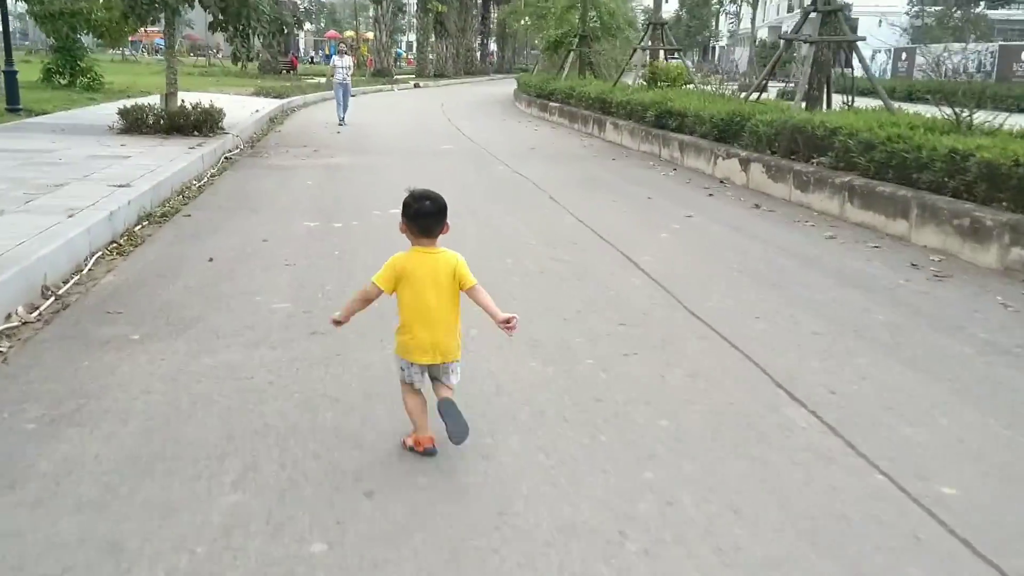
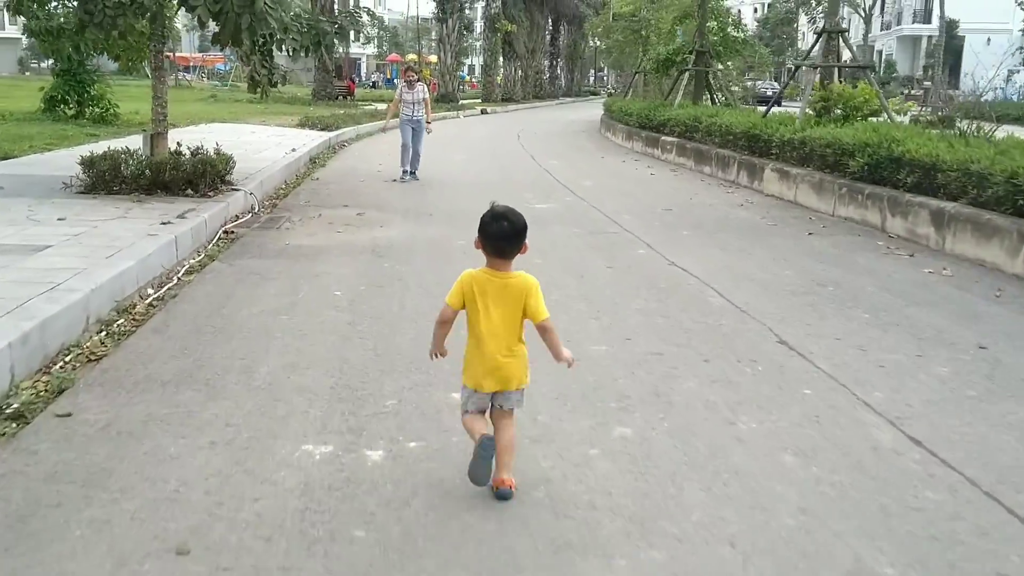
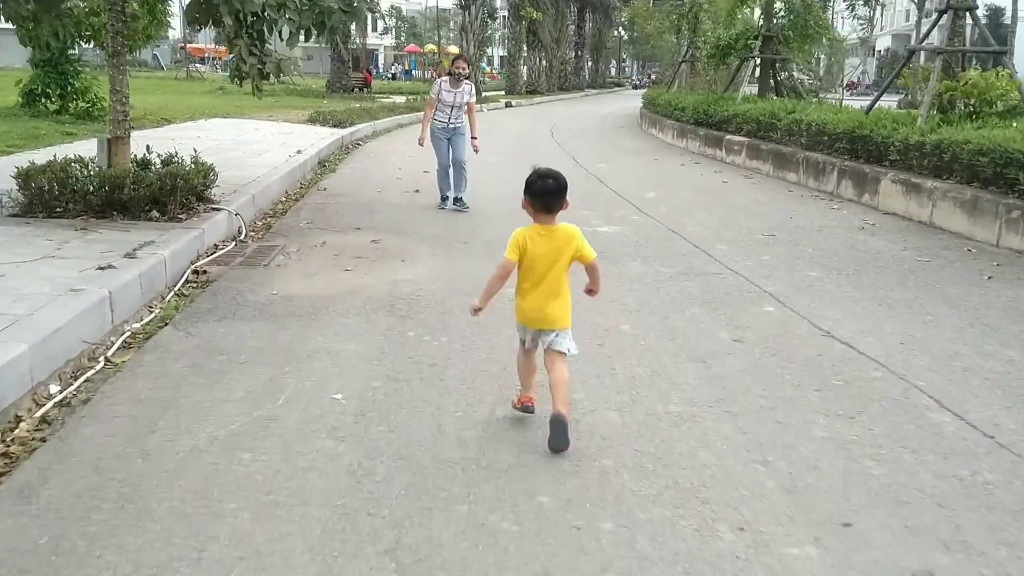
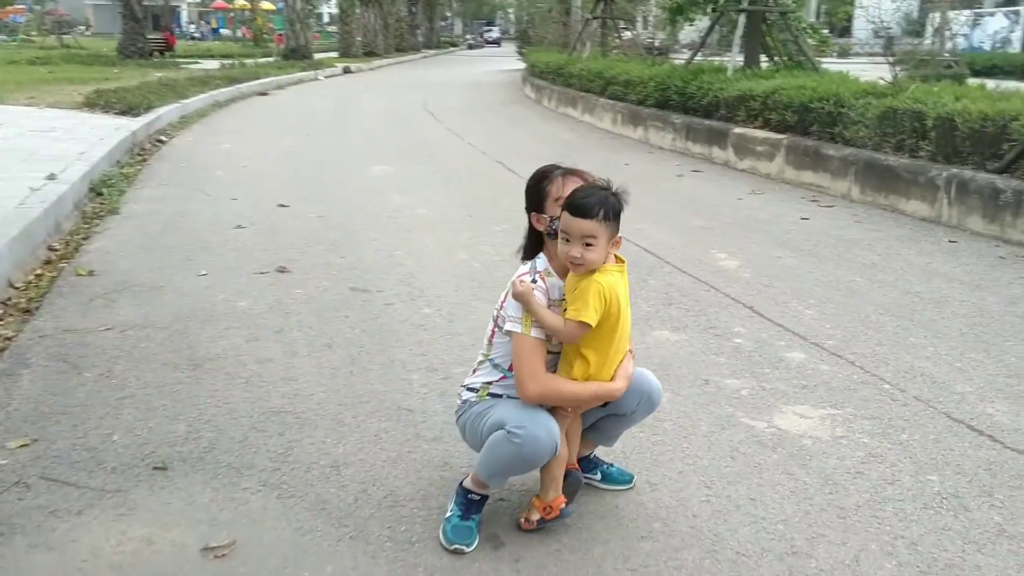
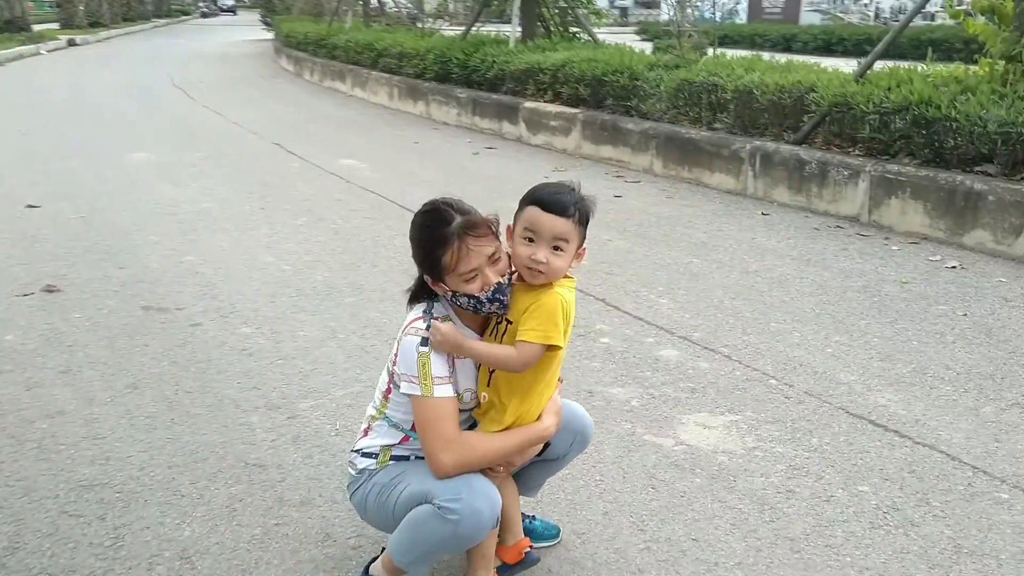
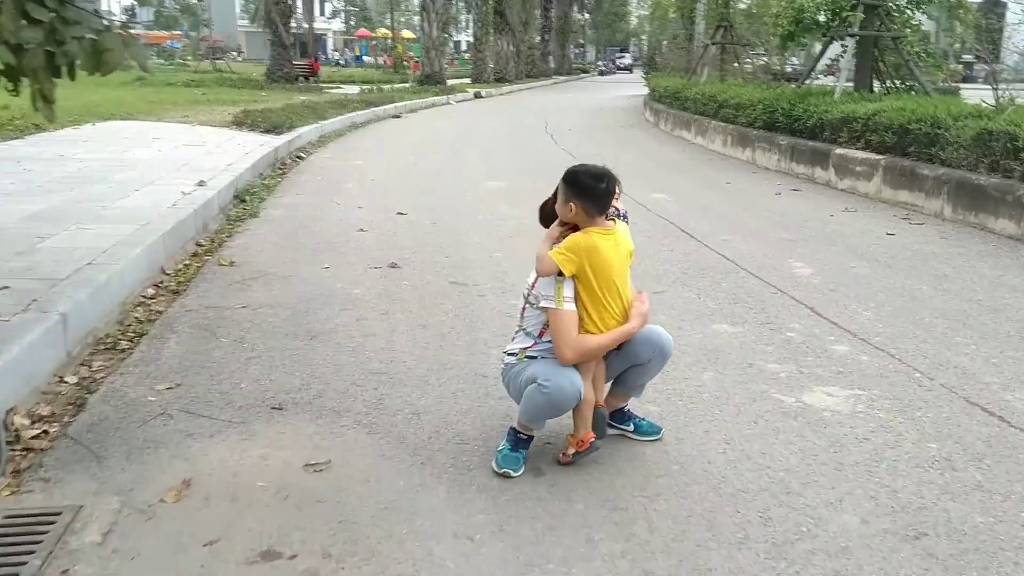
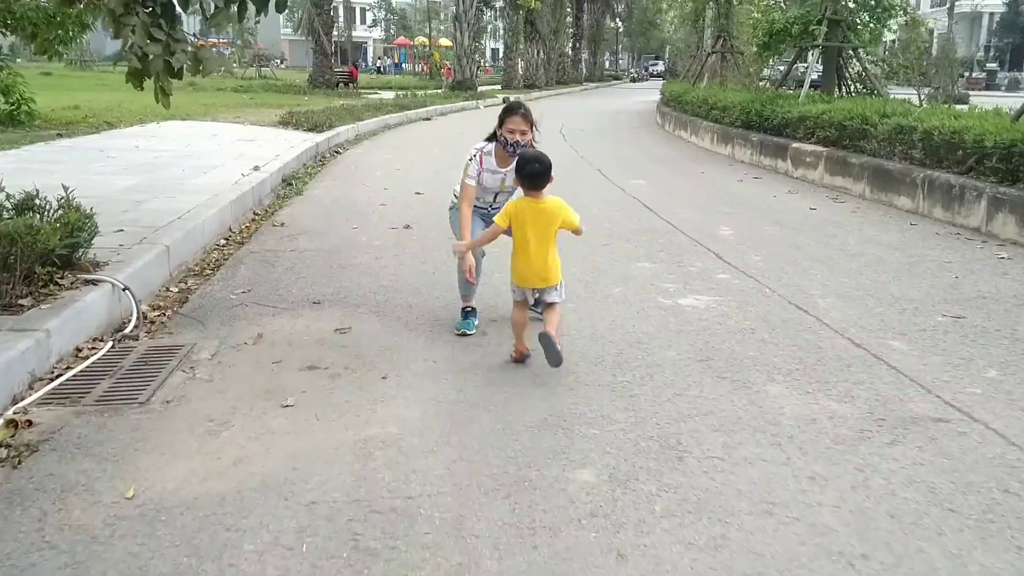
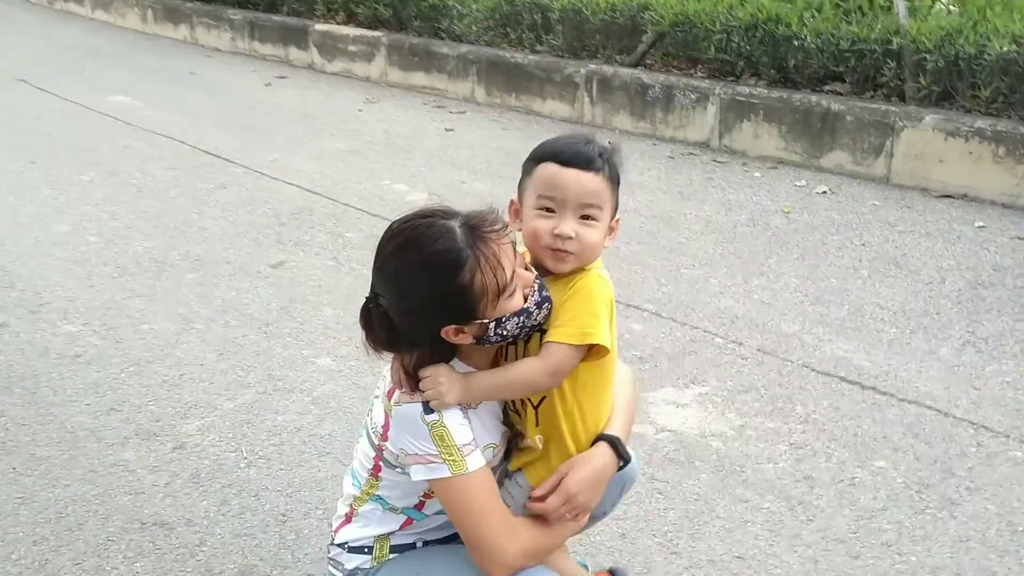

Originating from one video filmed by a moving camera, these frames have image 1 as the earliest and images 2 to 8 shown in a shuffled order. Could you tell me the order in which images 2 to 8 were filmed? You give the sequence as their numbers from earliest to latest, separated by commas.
2, 3, 7, 6, 4, 5, 8
